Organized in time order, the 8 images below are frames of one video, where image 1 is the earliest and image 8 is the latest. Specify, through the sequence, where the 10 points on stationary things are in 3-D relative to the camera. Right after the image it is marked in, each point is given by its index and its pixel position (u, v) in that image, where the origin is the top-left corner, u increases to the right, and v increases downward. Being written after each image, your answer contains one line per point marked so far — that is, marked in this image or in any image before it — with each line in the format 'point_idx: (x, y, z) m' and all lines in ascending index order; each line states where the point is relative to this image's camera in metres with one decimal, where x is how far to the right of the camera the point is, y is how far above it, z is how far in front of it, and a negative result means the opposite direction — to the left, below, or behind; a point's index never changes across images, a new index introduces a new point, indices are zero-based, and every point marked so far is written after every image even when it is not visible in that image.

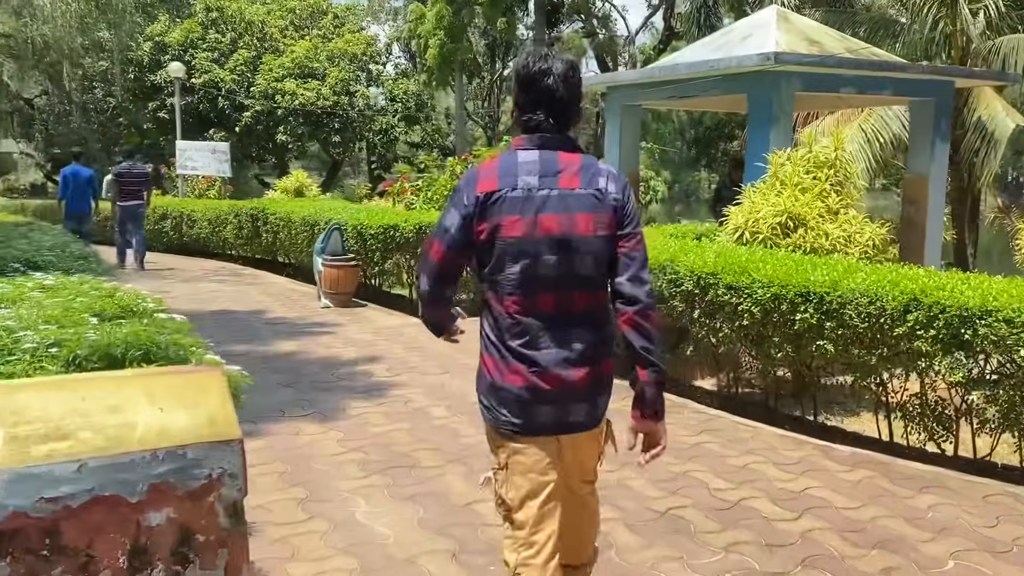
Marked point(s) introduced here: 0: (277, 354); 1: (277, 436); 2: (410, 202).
0: (-1.8, -0.5, +7.0) m
1: (-1.3, -0.8, +4.9) m
2: (-1.4, +1.1, +11.6) m
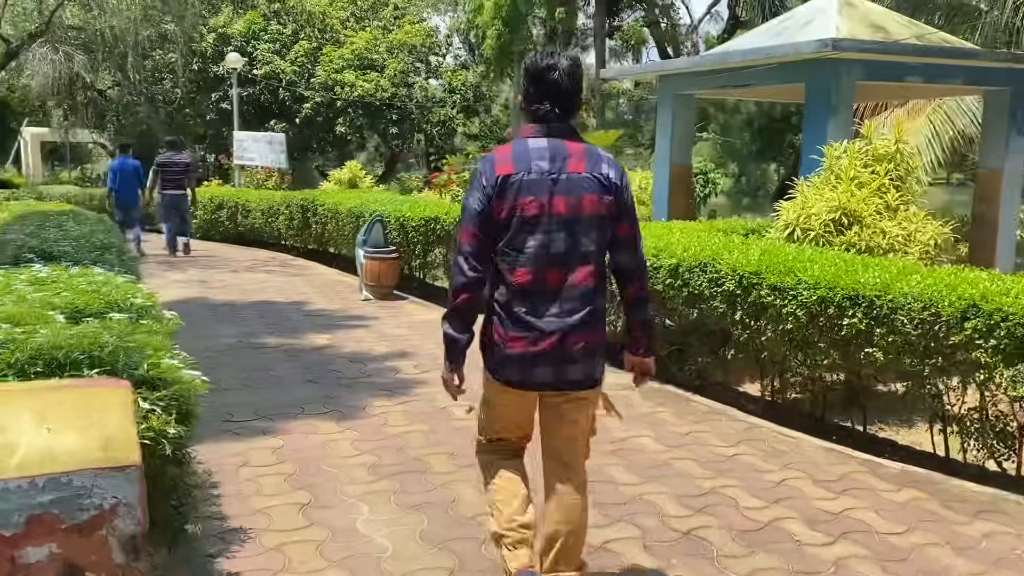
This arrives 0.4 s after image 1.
0: (-1.6, -0.5, +6.8) m
1: (-1.2, -0.8, +4.7) m
2: (-0.7, +1.2, +11.4) m
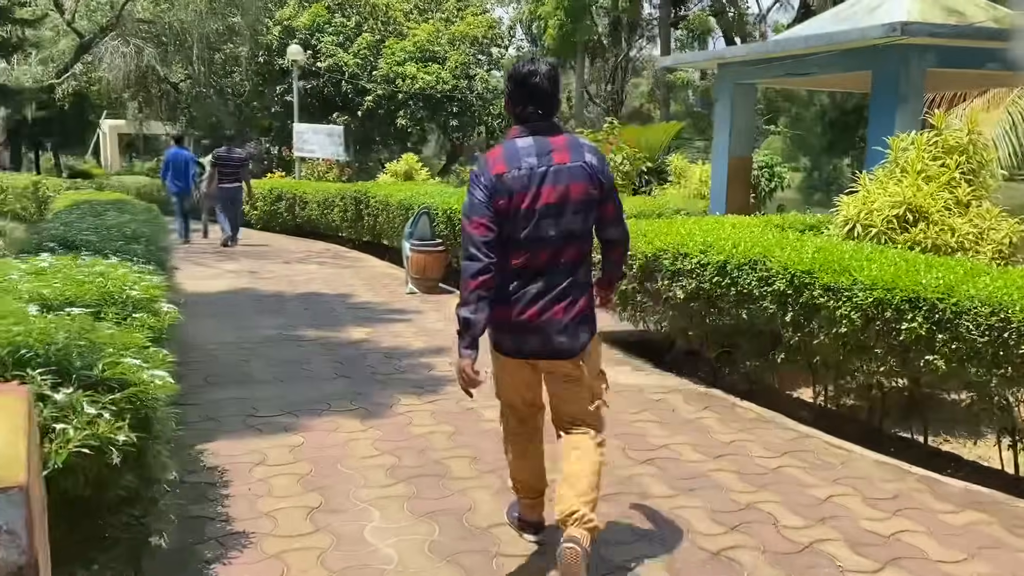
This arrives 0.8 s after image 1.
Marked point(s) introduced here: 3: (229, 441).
0: (-1.3, -0.4, +6.7) m
1: (-1.0, -0.7, +4.6) m
2: (-0.1, +1.3, +11.2) m
3: (-1.4, -0.8, +4.4) m
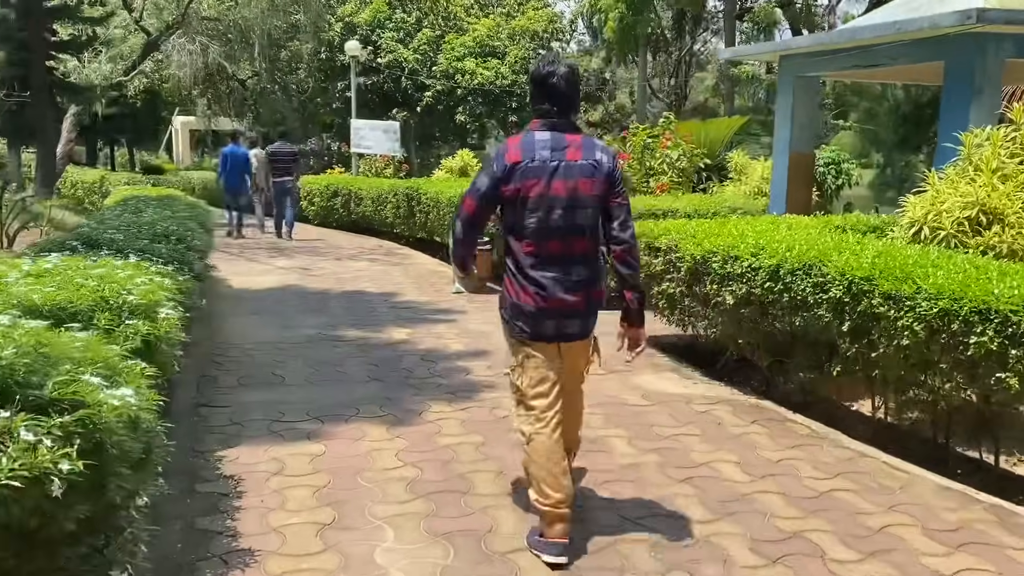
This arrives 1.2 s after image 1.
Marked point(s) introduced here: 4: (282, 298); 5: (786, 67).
0: (-0.9, -0.4, +6.6) m
1: (-0.9, -0.8, +4.4) m
2: (+0.6, +1.3, +11.0) m
3: (-1.3, -0.8, +4.2) m
4: (-2.2, -0.1, +8.4) m
5: (+2.8, +2.2, +9.0) m
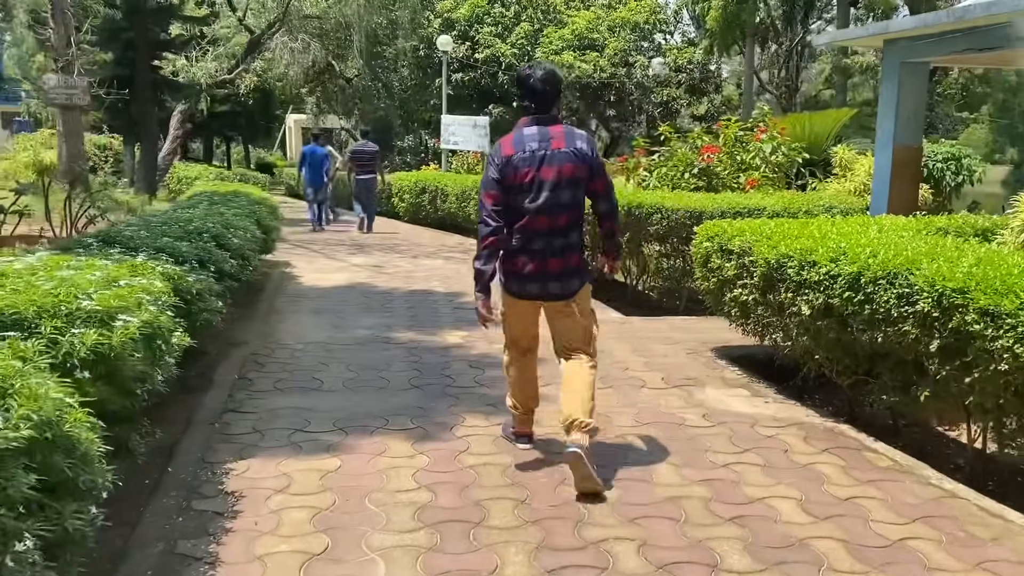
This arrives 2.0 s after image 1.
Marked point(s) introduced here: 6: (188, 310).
0: (-0.5, -0.4, +6.2) m
1: (-0.7, -0.8, +4.1) m
2: (+1.5, +1.3, +10.4) m
3: (-1.1, -0.8, +4.0) m
4: (-1.5, -0.1, +8.2) m
5: (+3.5, +2.2, +8.2) m
6: (-1.4, -0.1, +3.9) m
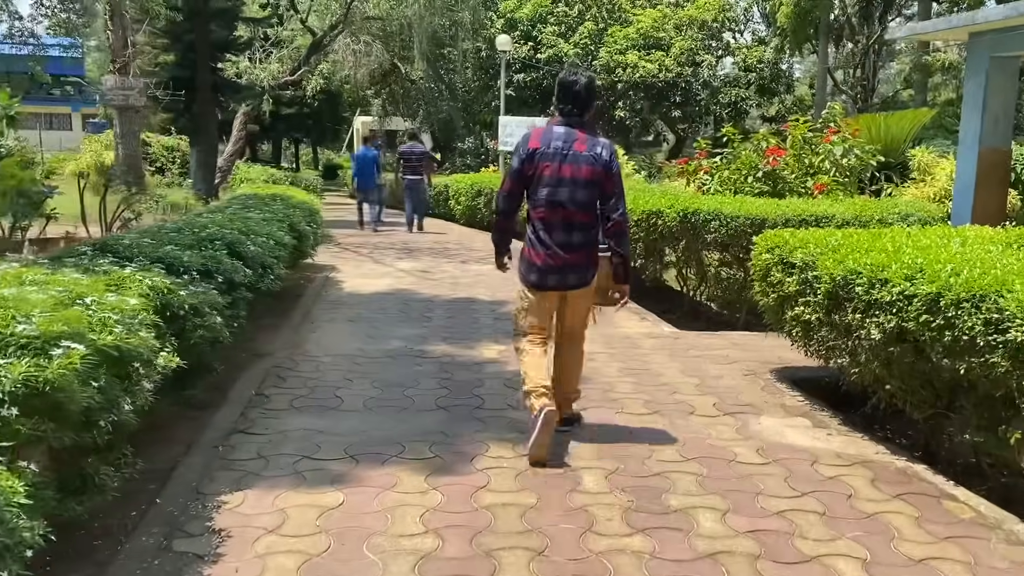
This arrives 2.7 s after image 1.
0: (-0.3, -0.5, +5.8) m
1: (-0.6, -0.8, +3.7) m
2: (+2.1, +1.2, +9.9) m
3: (-1.0, -0.8, +3.6) m
4: (-1.1, -0.1, +7.9) m
5: (+3.9, +2.0, +7.5) m
6: (-1.3, -0.2, +3.6) m
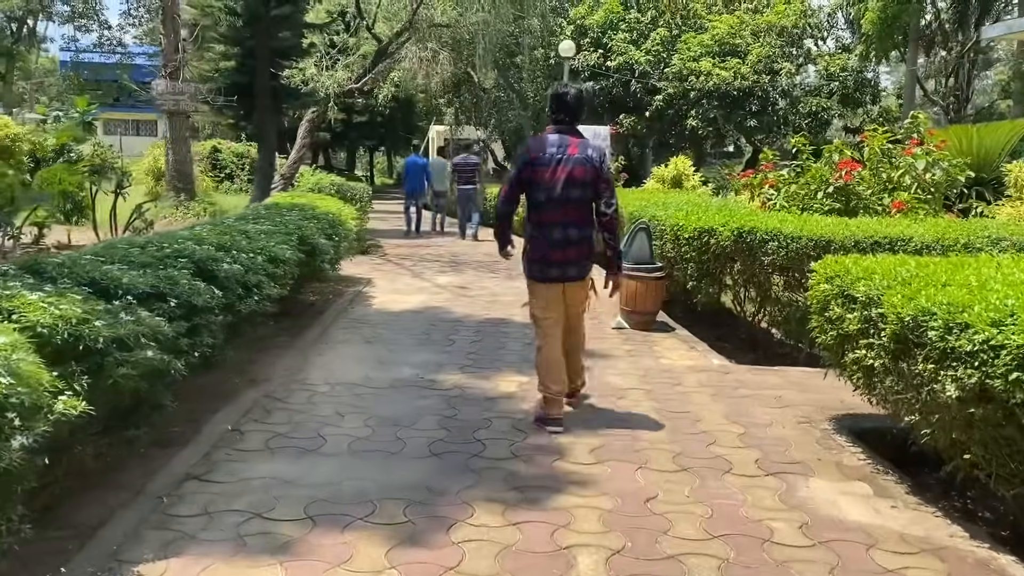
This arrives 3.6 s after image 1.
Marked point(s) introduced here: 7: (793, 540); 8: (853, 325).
0: (-0.2, -0.6, +5.2) m
1: (-0.7, -1.0, +3.1) m
2: (+2.6, +0.9, +9.0) m
3: (-1.1, -0.9, +3.0) m
4: (-0.8, -0.3, +7.3) m
5: (+4.2, +1.8, +6.5) m
6: (-1.4, -0.3, +3.0) m
7: (+1.1, -1.0, +3.5) m
8: (+1.7, -0.2, +4.3) m
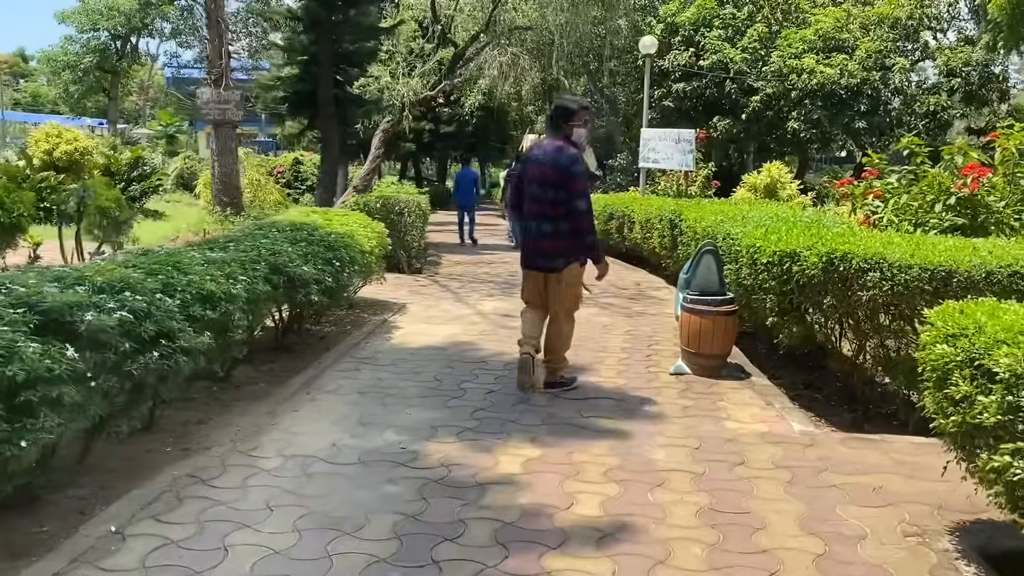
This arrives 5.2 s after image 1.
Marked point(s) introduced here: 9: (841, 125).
0: (-0.2, -0.9, +3.9) m
1: (-1.0, -1.2, +1.9) m
2: (+3.0, +0.6, +7.4) m
3: (-1.4, -1.1, +1.9) m
4: (-0.6, -0.5, +6.1) m
5: (+4.3, +1.5, +4.8) m
6: (-1.7, -0.4, +1.9) m
7: (+0.9, -1.2, +2.1) m
8: (+1.5, -0.4, +2.8) m
9: (+7.4, +3.7, +20.1) m
